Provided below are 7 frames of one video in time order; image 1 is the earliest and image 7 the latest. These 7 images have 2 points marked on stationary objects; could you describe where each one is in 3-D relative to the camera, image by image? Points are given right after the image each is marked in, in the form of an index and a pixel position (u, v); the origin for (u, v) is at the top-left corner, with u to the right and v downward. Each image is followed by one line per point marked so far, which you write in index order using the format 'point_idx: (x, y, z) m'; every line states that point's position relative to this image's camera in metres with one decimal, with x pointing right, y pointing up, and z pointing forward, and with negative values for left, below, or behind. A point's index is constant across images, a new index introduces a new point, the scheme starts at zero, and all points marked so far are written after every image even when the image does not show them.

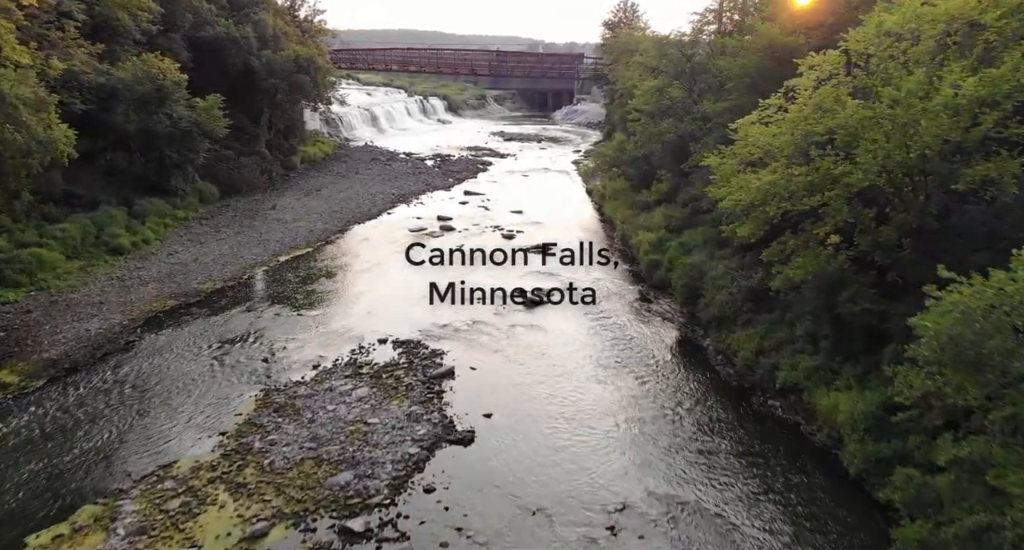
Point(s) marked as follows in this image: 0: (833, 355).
0: (+6.1, -1.5, +12.8) m
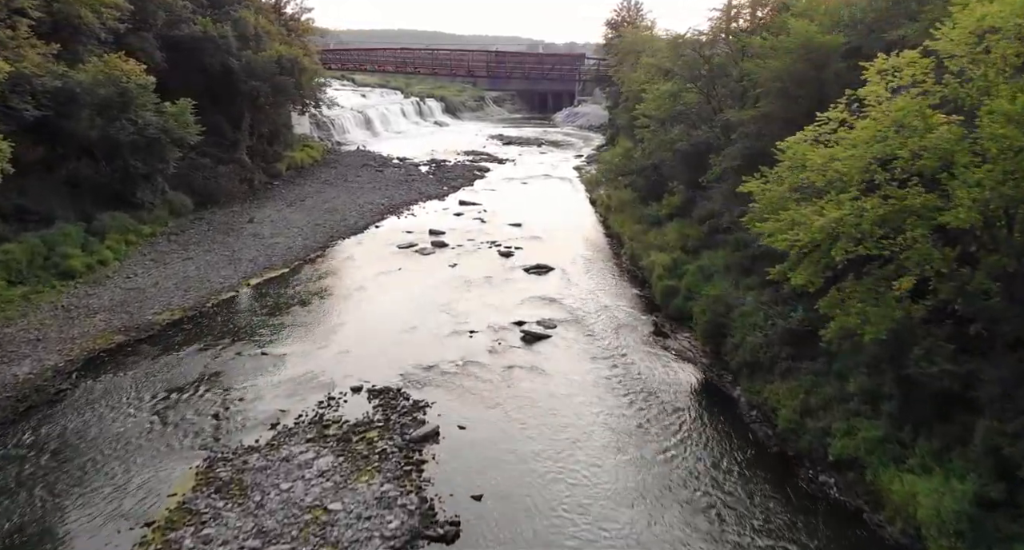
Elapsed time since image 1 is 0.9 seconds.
0: (+6.0, -2.3, +10.4) m
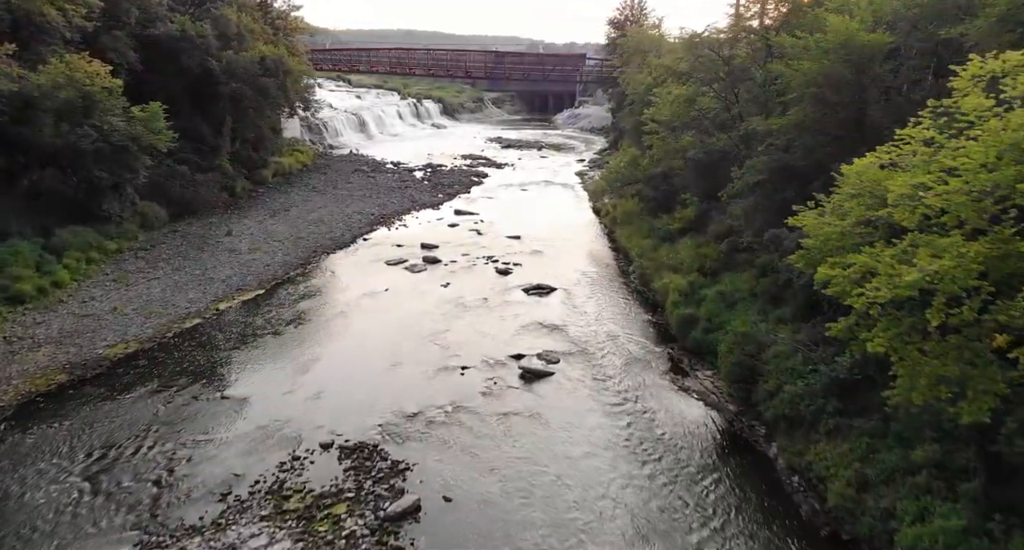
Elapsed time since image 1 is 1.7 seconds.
0: (+6.0, -3.0, +8.4) m
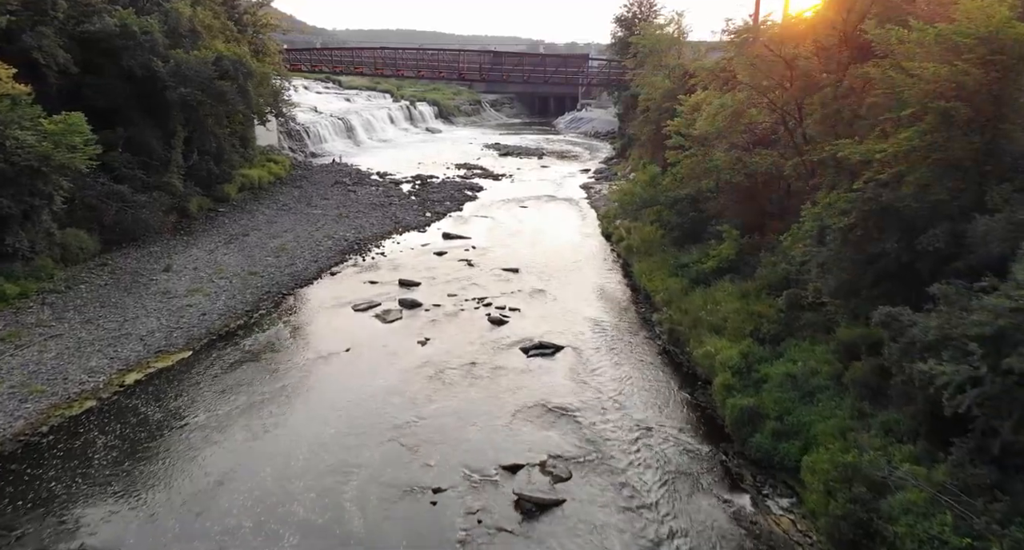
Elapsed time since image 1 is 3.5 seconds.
0: (+5.9, -4.3, +4.1) m
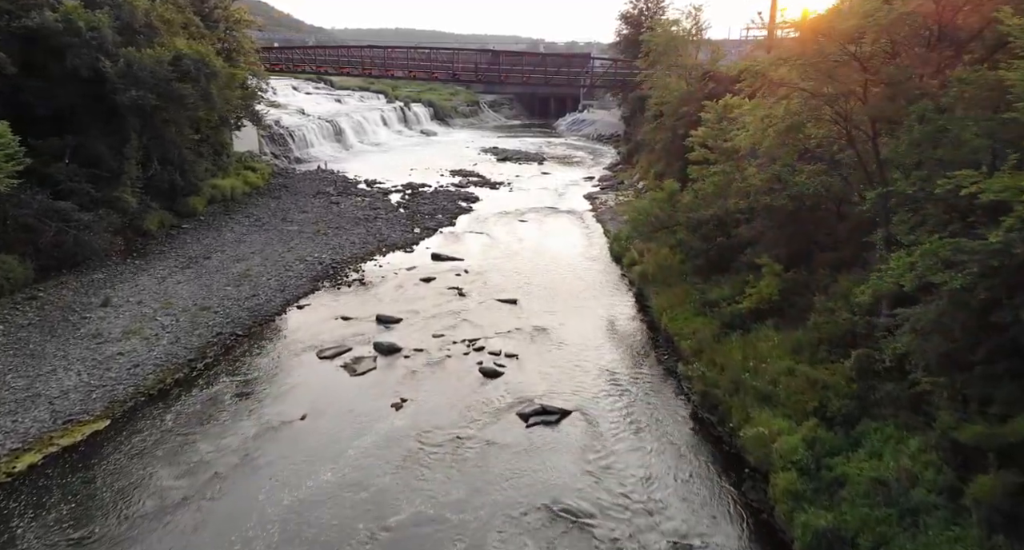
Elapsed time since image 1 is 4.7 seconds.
0: (+5.8, -5.3, +1.1) m
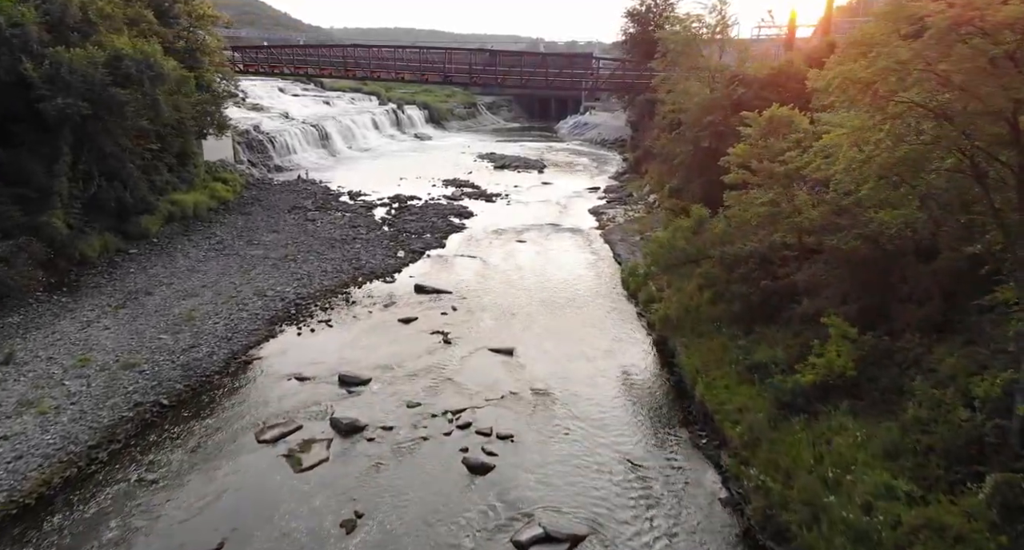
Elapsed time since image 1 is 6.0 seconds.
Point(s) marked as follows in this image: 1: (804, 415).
0: (+5.7, -6.4, -2.3) m
1: (+4.8, -2.4, +11.2) m
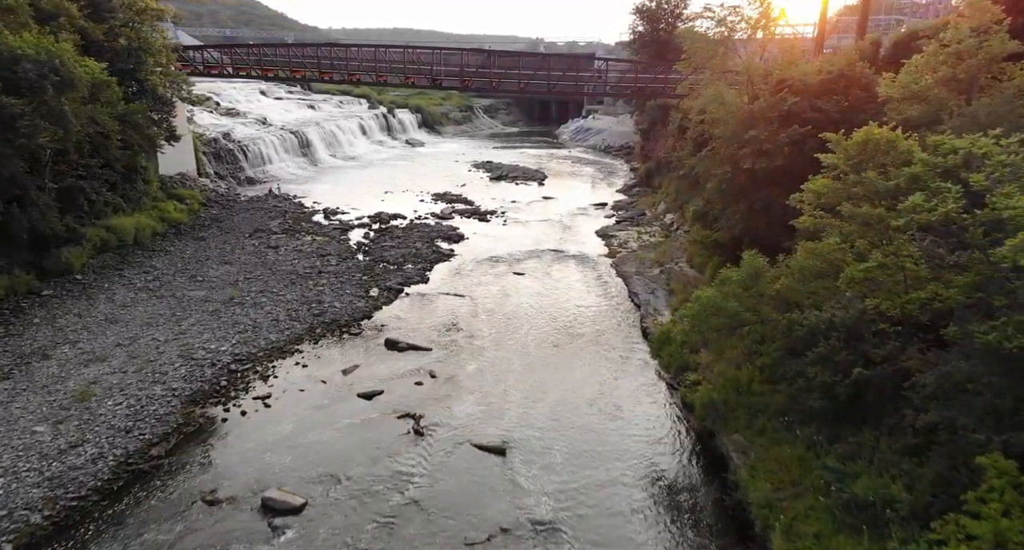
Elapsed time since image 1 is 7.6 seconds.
0: (+5.6, -7.7, -6.4) m
1: (+4.7, -3.6, +7.1) m
